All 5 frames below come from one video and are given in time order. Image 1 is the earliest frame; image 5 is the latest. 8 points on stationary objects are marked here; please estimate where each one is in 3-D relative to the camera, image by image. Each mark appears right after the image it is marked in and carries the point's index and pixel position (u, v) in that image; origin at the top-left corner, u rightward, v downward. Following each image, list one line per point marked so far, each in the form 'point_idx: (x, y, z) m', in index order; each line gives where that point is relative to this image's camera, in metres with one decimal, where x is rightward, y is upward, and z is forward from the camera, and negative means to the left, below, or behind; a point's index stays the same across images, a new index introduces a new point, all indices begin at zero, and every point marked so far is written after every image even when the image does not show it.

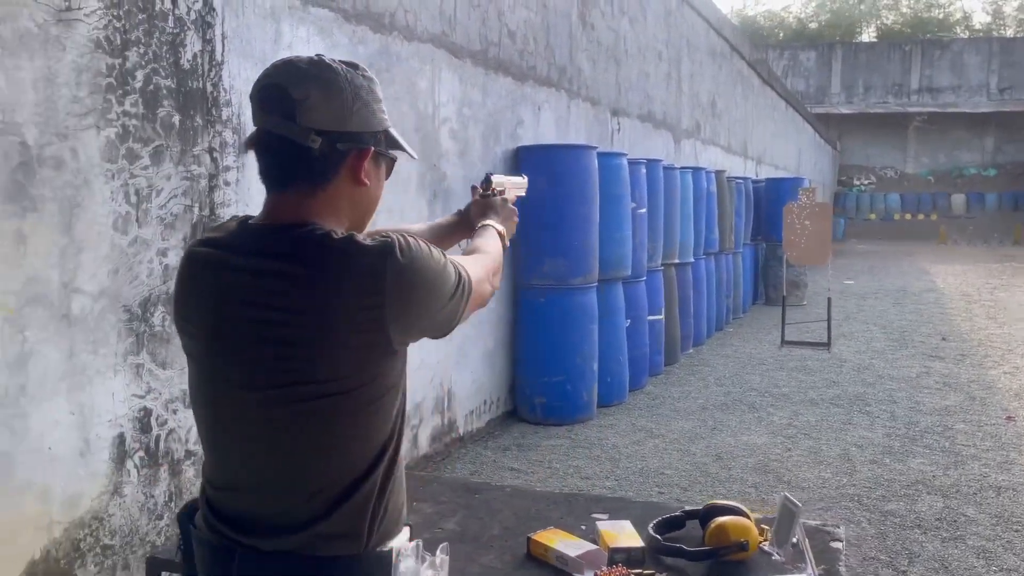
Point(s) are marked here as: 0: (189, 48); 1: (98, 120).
0: (-1.1, +0.8, +2.8) m
1: (-1.3, +0.5, +2.5) m
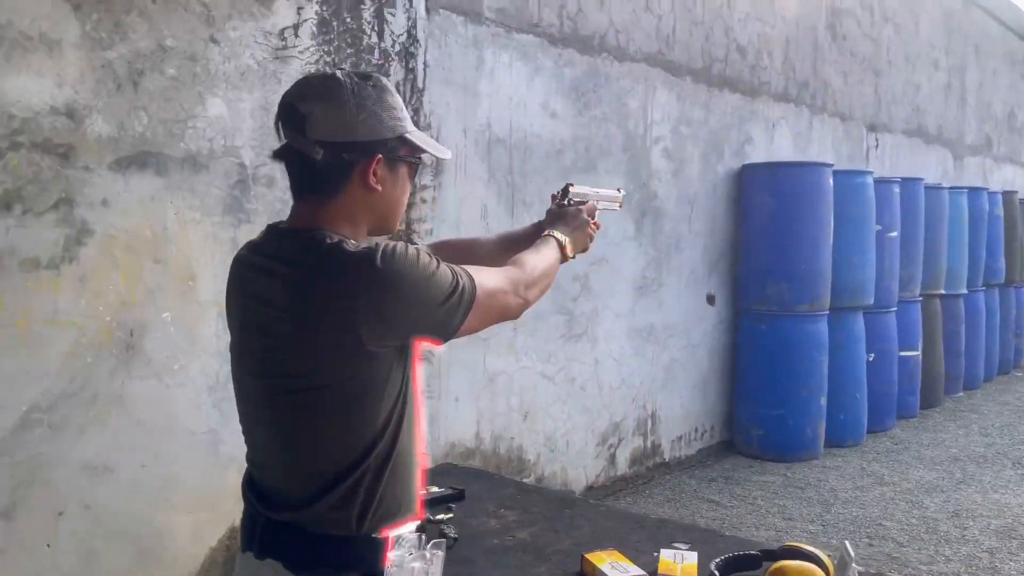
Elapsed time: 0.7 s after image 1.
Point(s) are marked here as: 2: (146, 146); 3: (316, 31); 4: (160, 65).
0: (-0.4, +0.8, +3.1) m
1: (-0.7, +0.5, +2.8) m
2: (-1.1, +0.4, +2.4) m
3: (-0.7, +0.9, +2.8) m
4: (-1.0, +0.7, +2.4) m
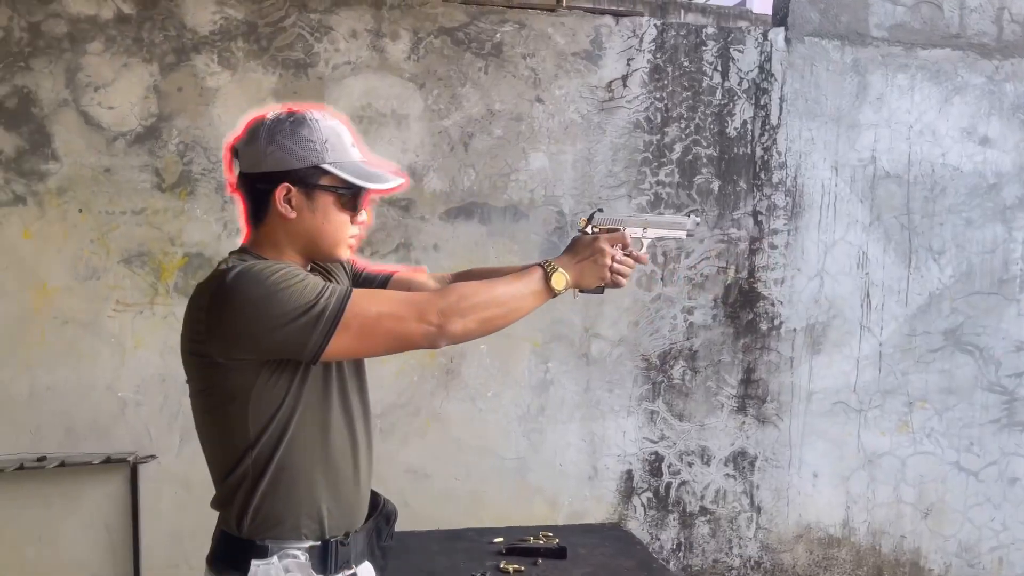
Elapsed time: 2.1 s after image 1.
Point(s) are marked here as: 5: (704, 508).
0: (+0.8, +0.6, +2.9) m
1: (+0.4, +0.3, +2.9) m
2: (-0.1, +0.3, +2.8) m
3: (+0.5, +0.7, +2.9) m
4: (-0.1, +0.5, +2.8) m
5: (+0.7, -0.8, +2.9) m
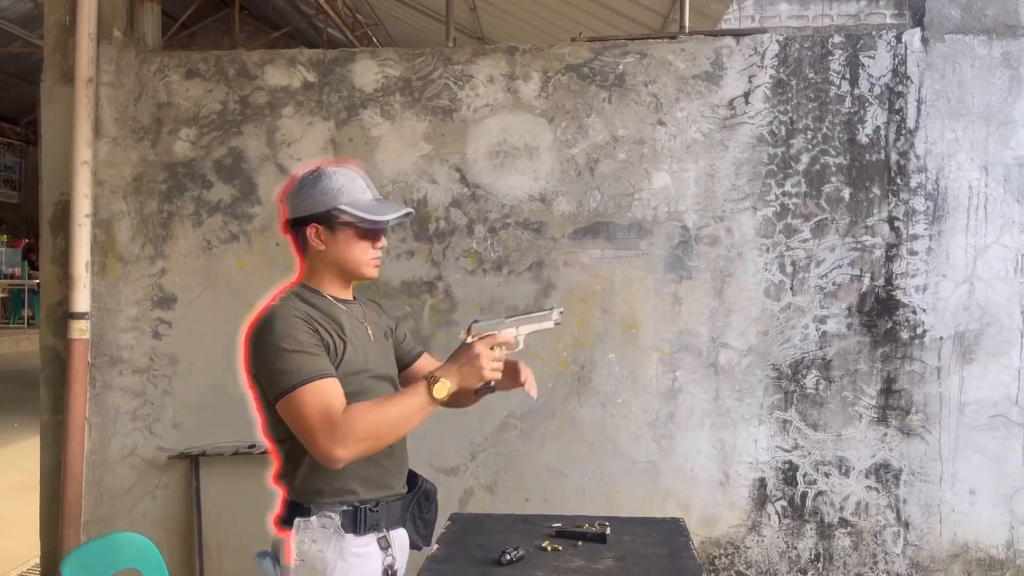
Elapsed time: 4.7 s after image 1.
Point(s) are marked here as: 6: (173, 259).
0: (+1.2, +0.6, +2.9) m
1: (+0.9, +0.3, +2.9) m
2: (+0.3, +0.3, +3.0) m
3: (+0.9, +0.7, +2.9) m
4: (+0.4, +0.5, +3.0) m
5: (+1.2, -0.8, +2.9) m
6: (-1.3, +0.1, +3.2) m
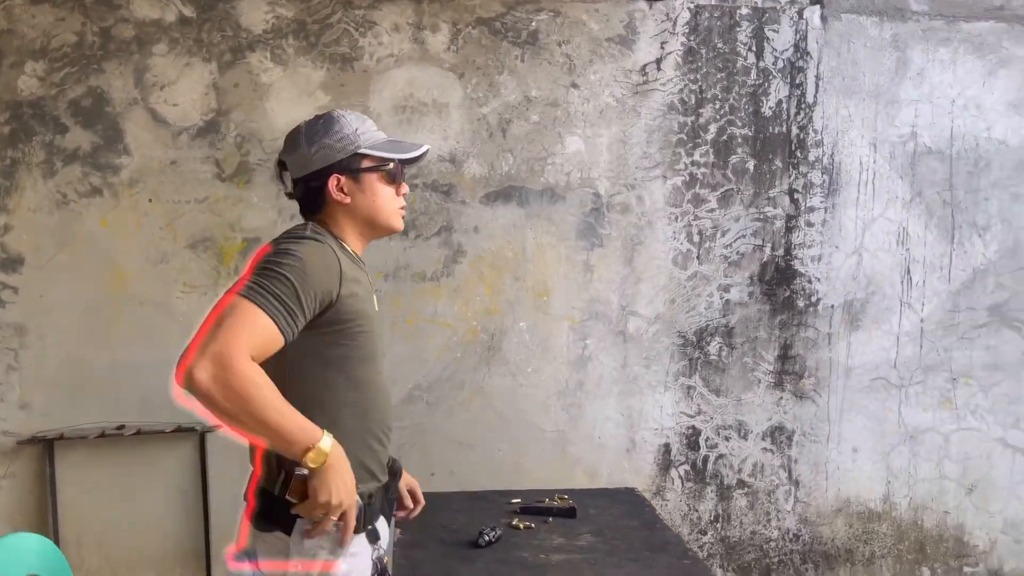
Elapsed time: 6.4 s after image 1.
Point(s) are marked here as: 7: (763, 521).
0: (+0.9, +0.7, +2.9) m
1: (+0.5, +0.4, +2.9) m
2: (0.0, +0.4, +2.9) m
3: (+0.6, +0.8, +2.9) m
4: (0.0, +0.6, +2.9) m
5: (+0.8, -0.7, +3.0) m
6: (-1.7, +0.3, +2.8) m
7: (+0.9, -0.9, +3.0) m
